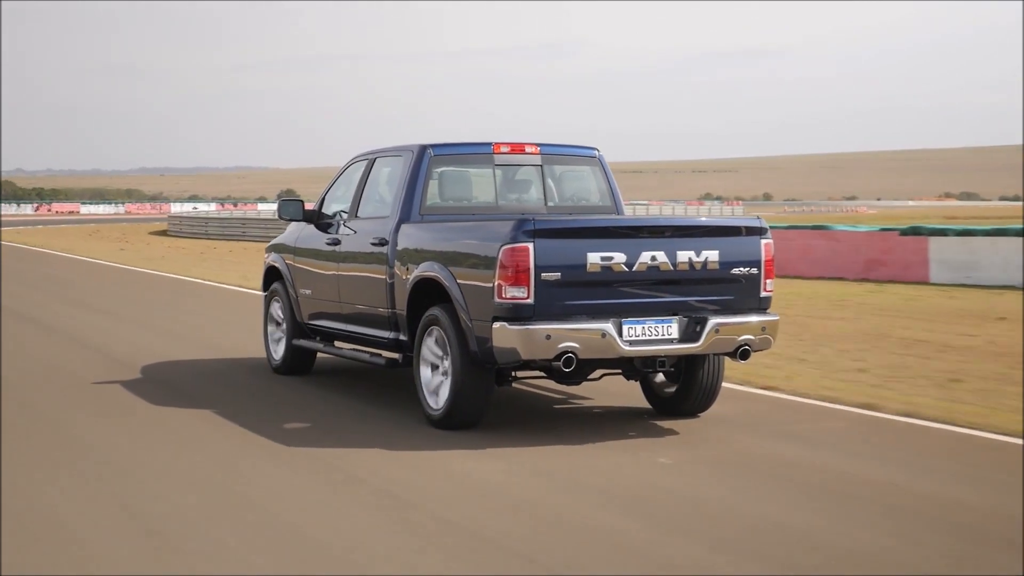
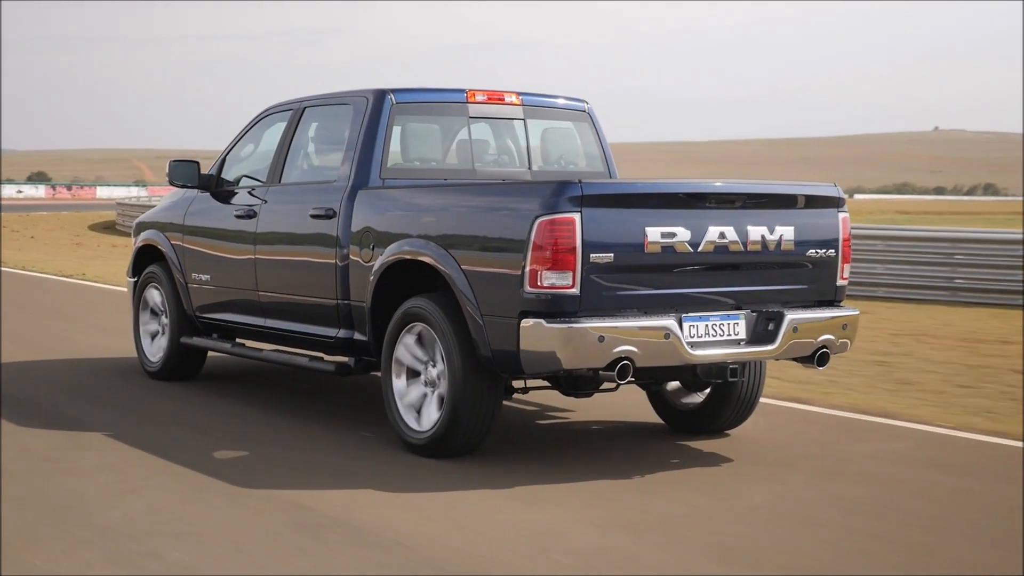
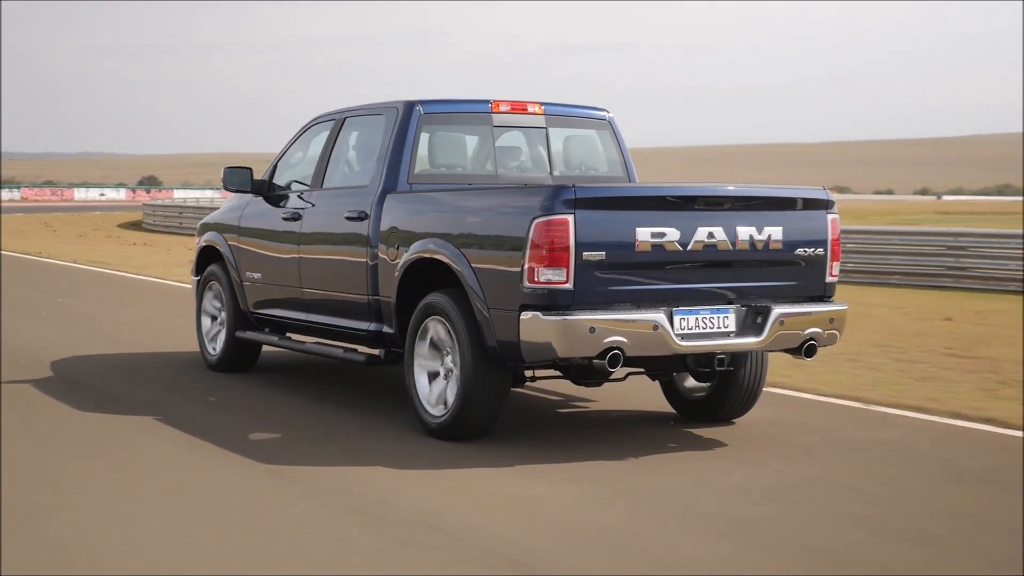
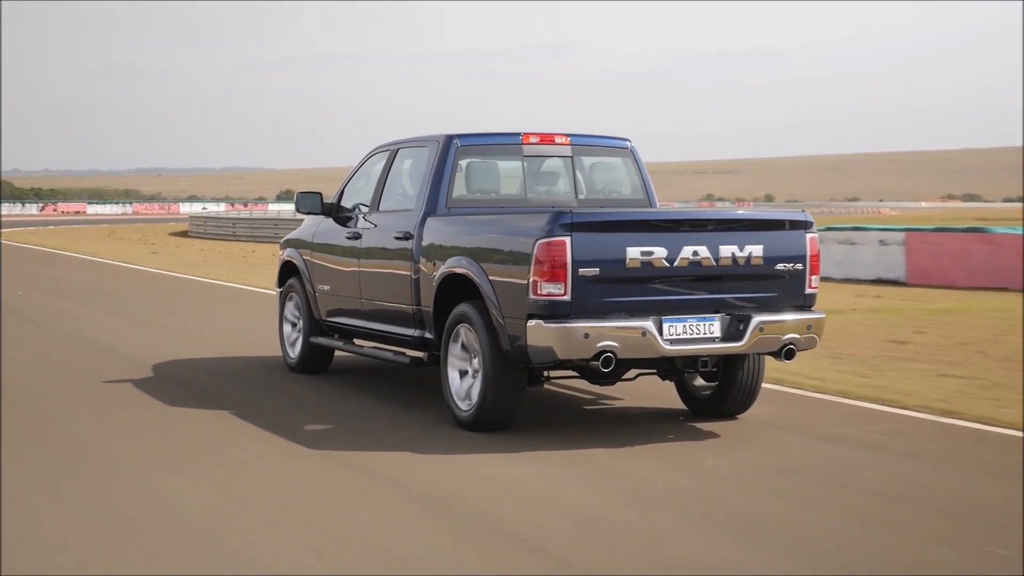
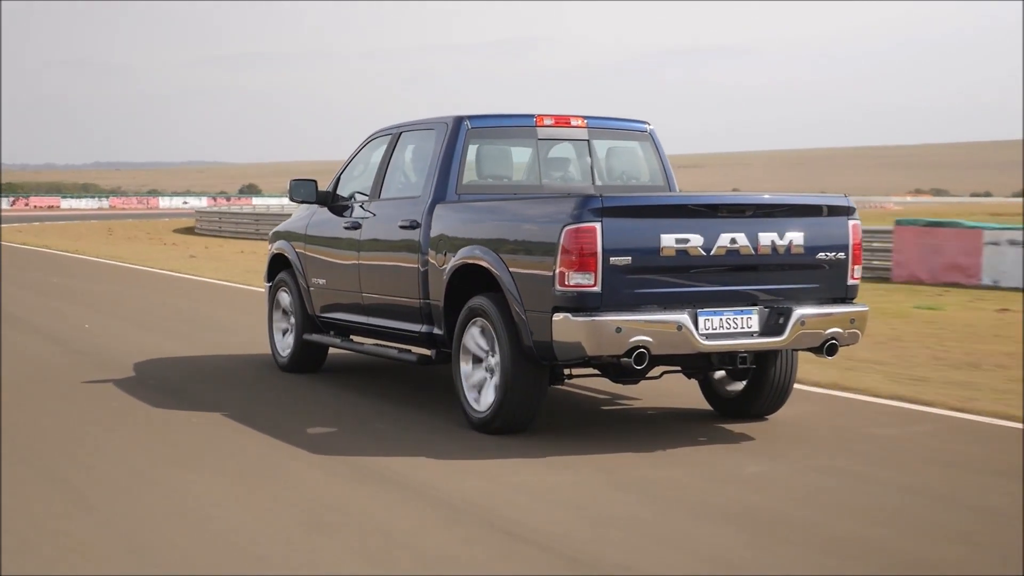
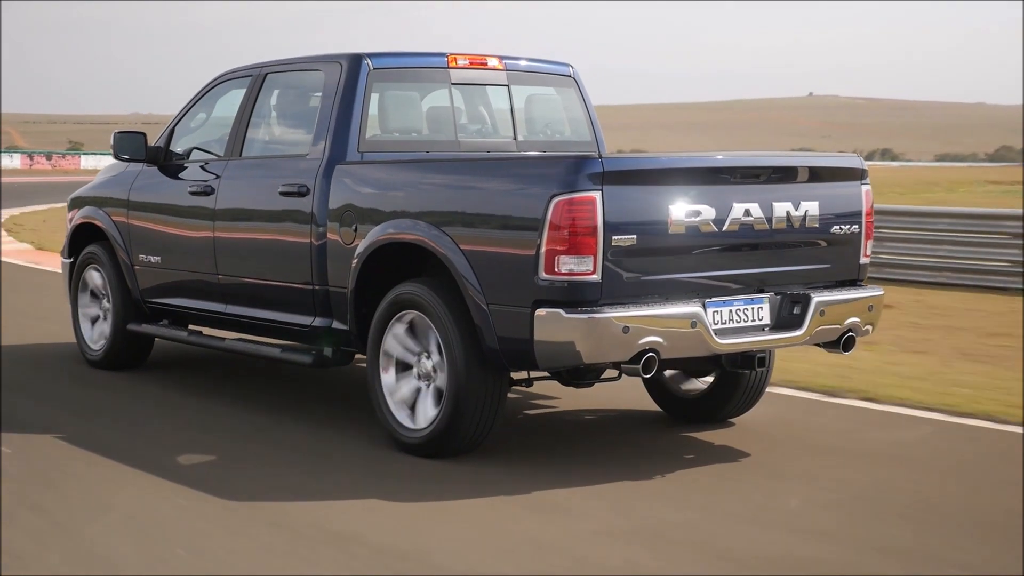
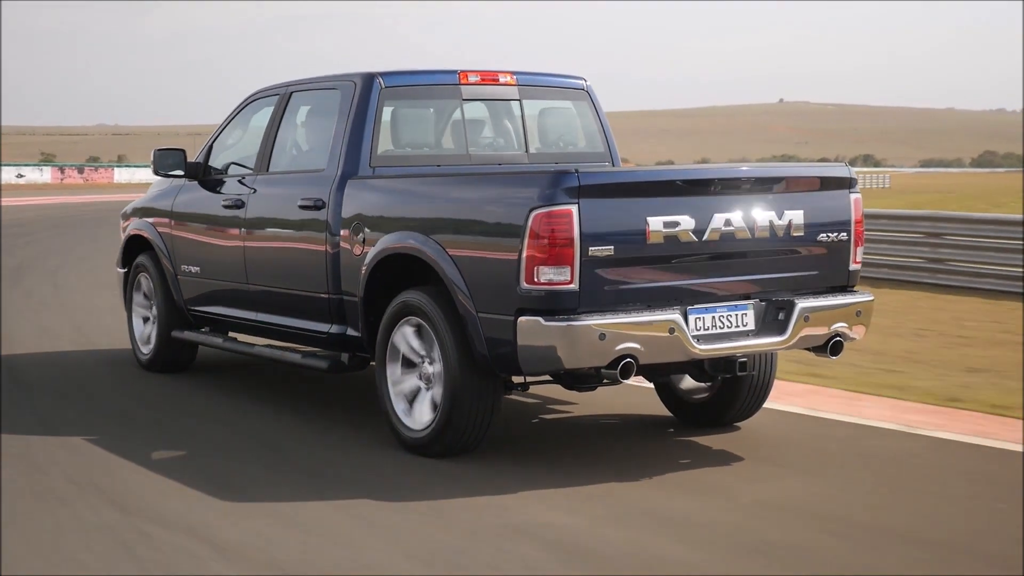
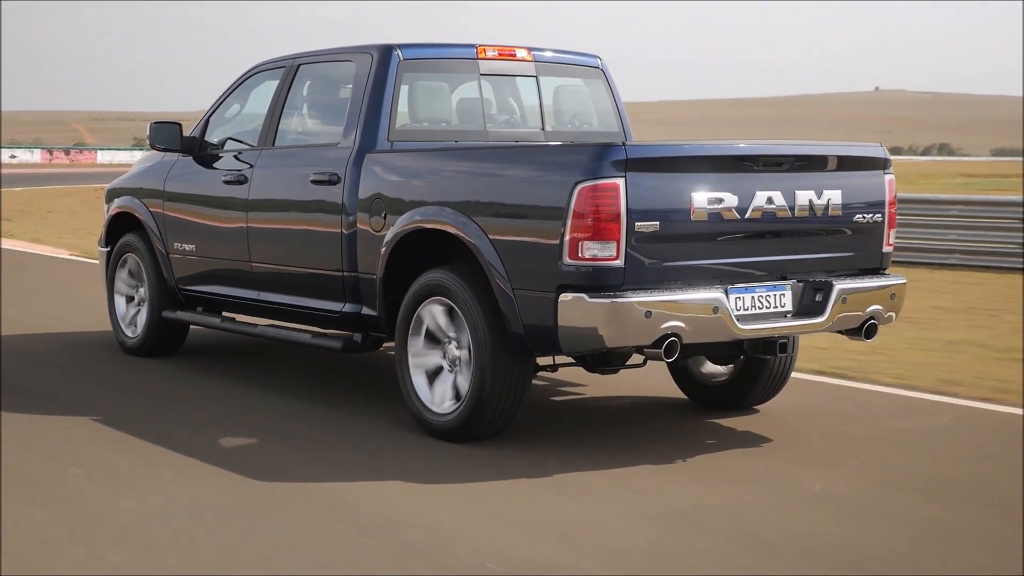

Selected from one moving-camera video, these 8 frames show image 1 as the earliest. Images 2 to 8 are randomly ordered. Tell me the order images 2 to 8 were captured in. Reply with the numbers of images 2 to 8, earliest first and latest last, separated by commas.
4, 5, 3, 2, 8, 6, 7
